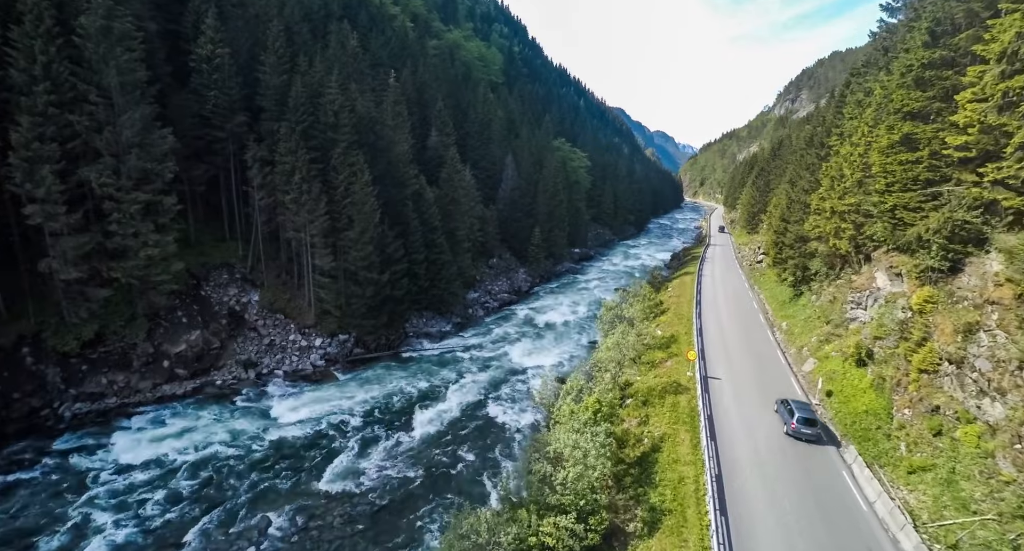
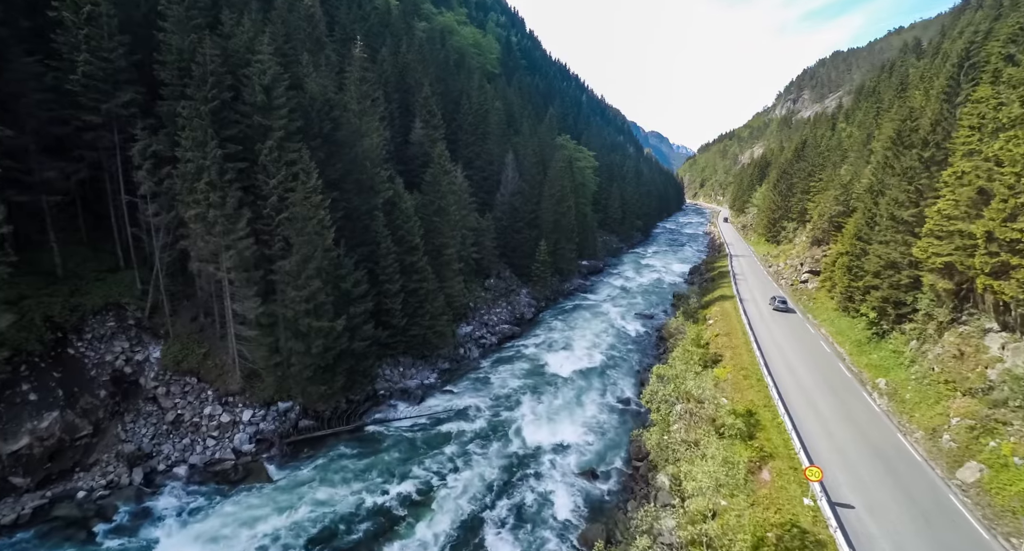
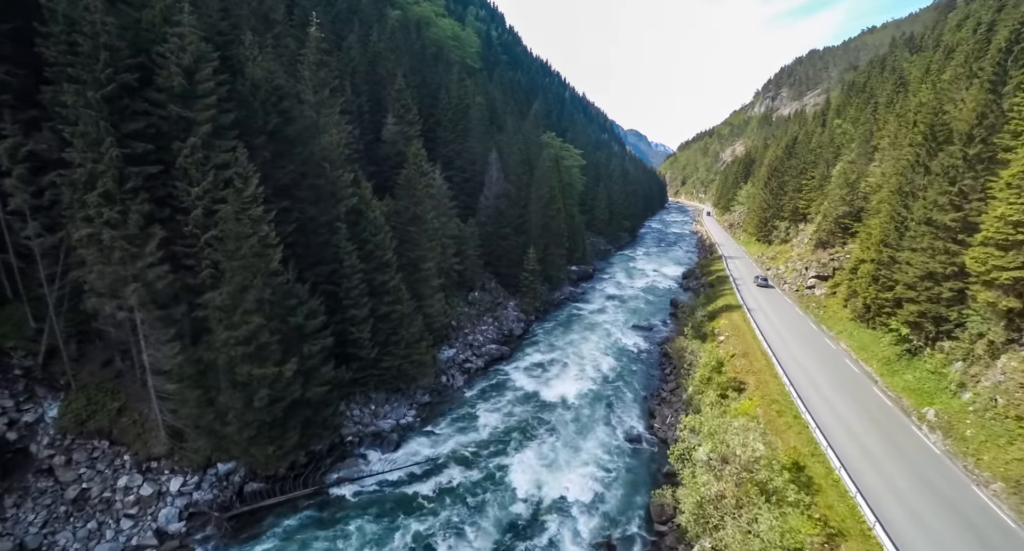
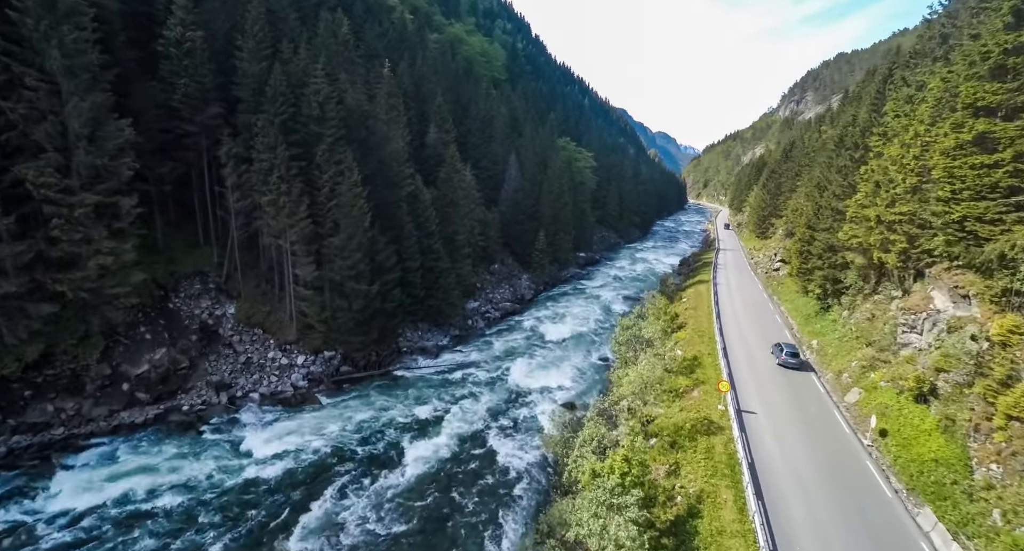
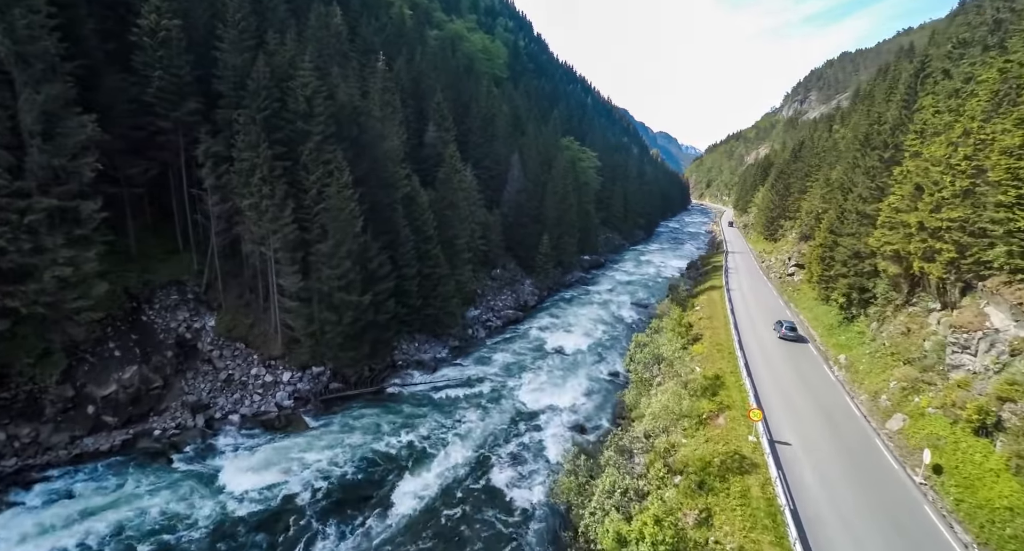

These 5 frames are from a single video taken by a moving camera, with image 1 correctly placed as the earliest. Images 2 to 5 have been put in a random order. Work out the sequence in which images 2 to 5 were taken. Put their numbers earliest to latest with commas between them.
4, 5, 2, 3
